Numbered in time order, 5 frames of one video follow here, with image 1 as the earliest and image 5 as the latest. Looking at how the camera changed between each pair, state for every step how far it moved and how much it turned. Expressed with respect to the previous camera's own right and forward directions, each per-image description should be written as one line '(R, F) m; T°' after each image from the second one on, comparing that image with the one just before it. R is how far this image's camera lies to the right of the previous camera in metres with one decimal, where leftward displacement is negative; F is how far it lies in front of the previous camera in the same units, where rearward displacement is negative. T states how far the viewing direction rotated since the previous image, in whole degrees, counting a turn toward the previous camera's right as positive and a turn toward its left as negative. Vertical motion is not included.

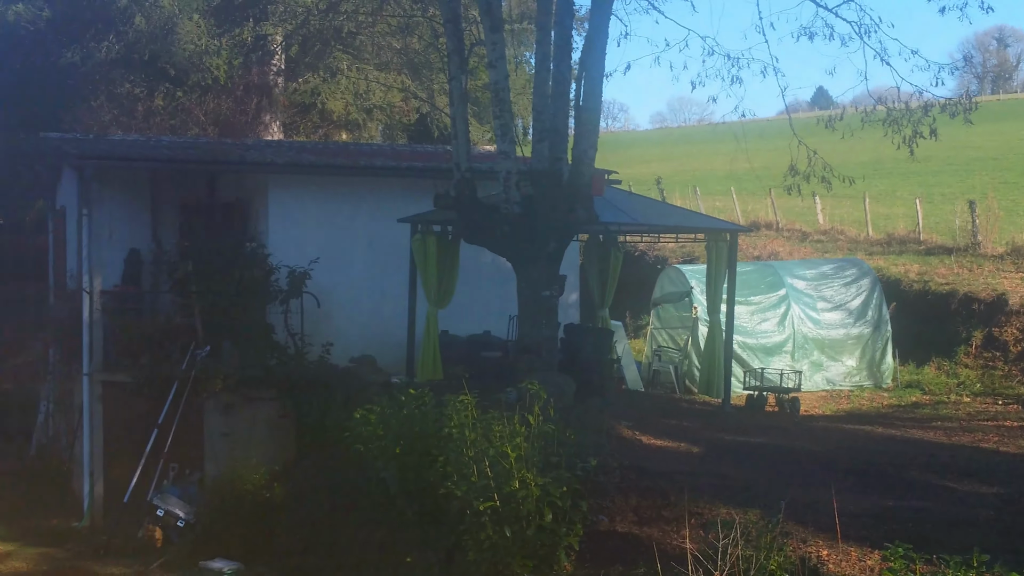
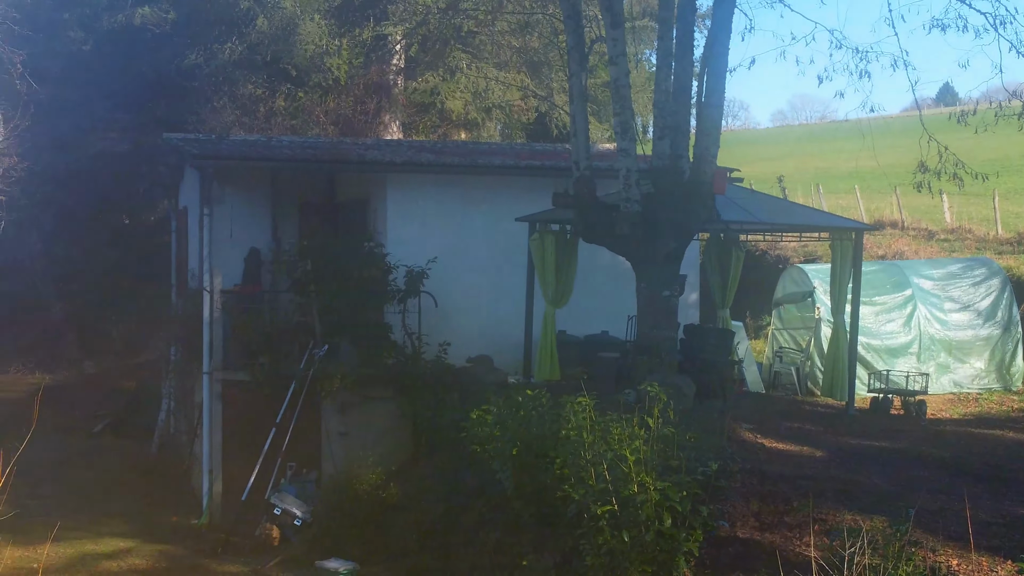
(-0.3, +0.1) m; -6°
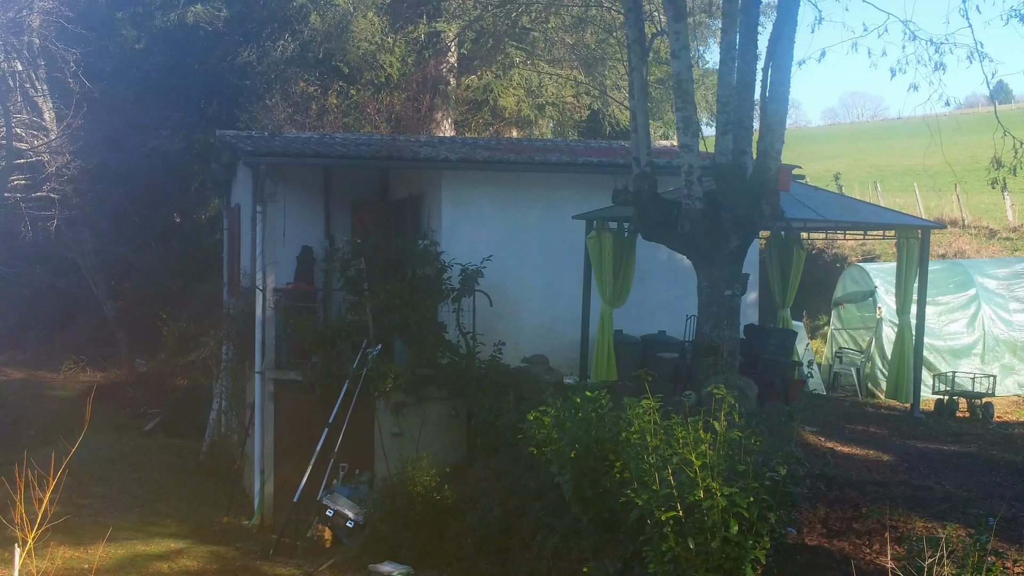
(-0.2, +0.1) m; -3°
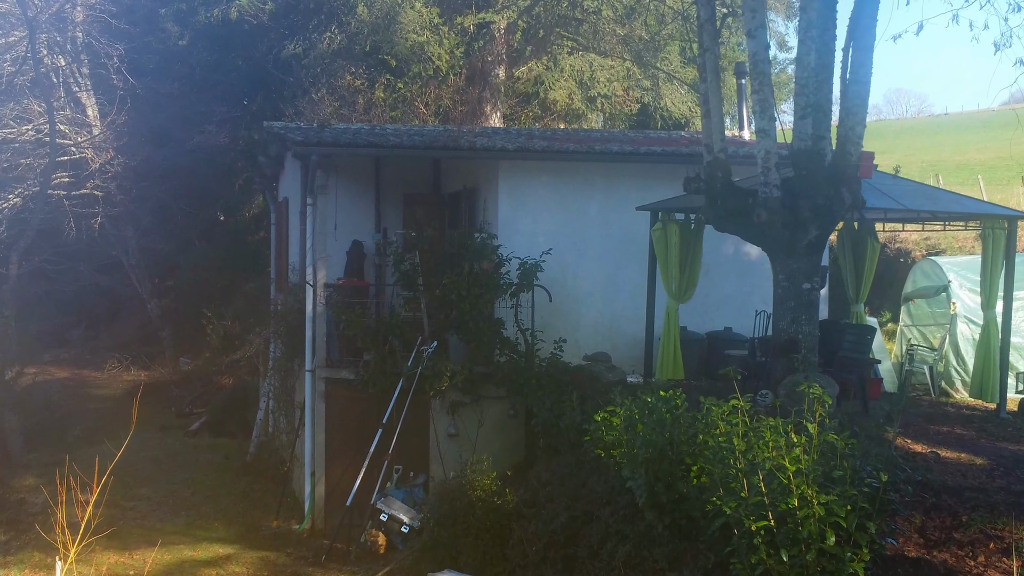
(-0.3, +0.3) m; -2°
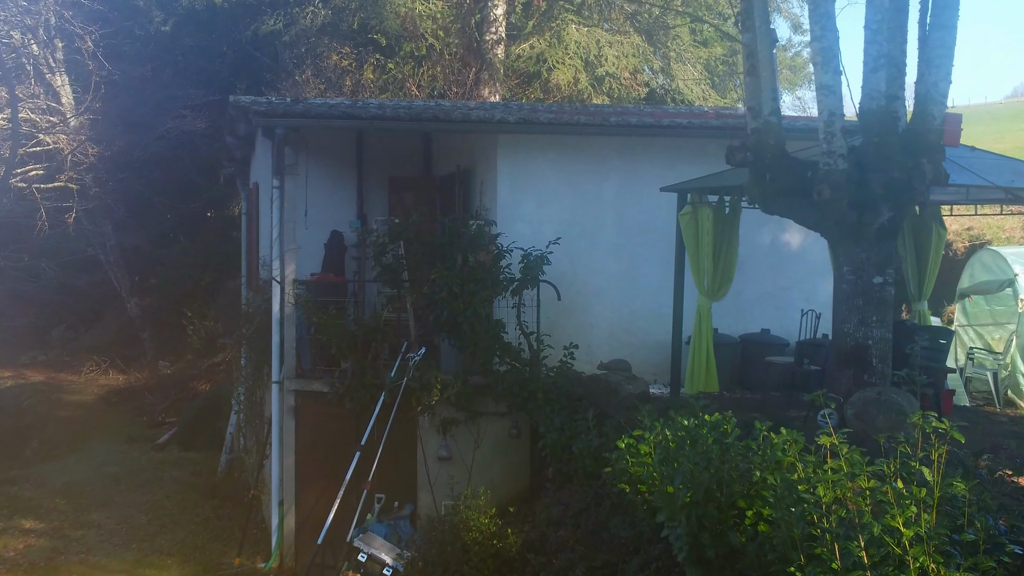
(0.0, +1.4) m; 0°
